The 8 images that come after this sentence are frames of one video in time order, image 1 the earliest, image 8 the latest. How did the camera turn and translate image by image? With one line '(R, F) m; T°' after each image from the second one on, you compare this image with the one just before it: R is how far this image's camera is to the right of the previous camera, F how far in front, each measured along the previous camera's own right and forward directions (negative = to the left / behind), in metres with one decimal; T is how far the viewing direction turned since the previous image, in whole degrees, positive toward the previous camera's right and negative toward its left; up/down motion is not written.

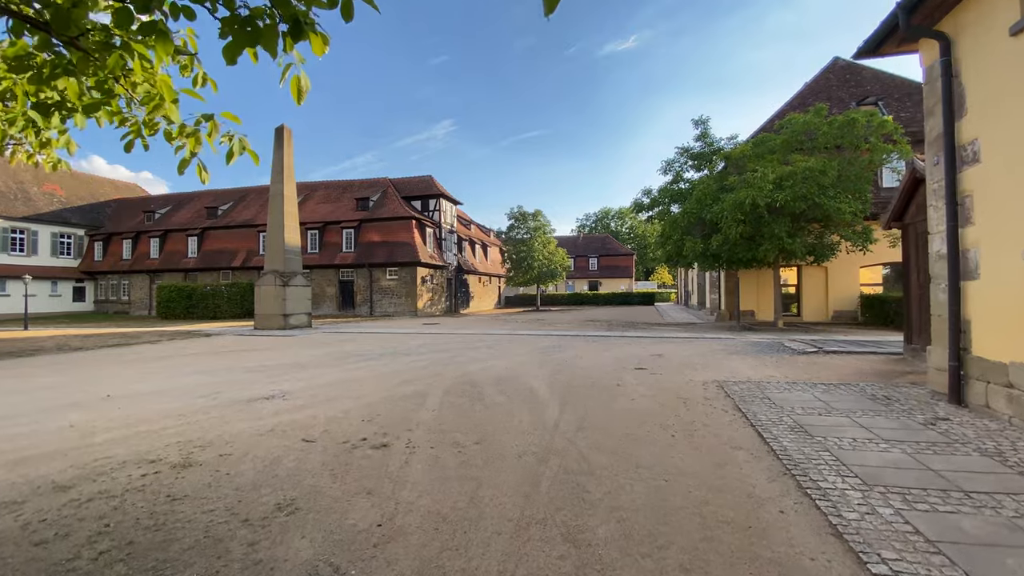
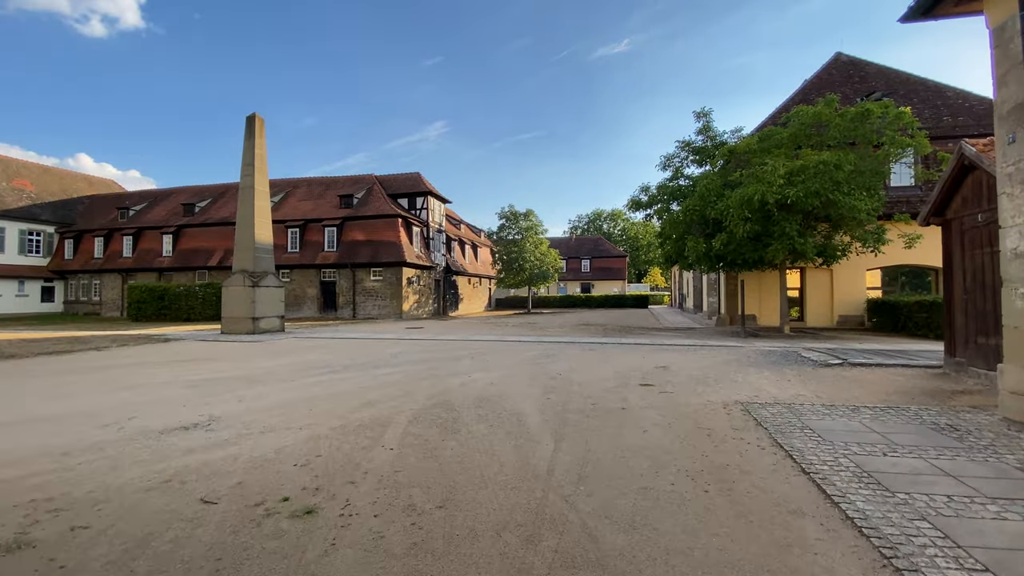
(+0.1, +1.5) m; +1°
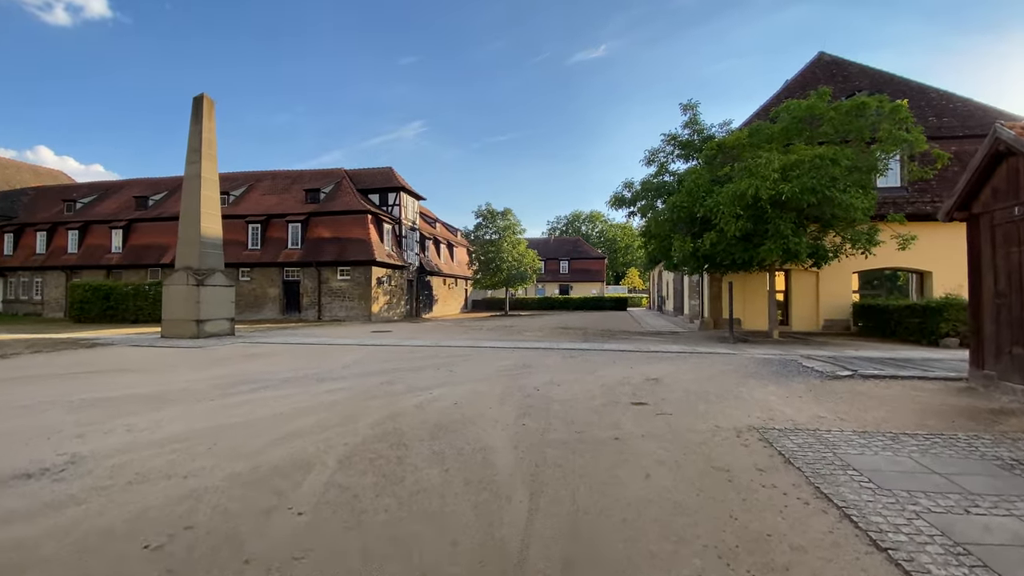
(+0.1, +1.4) m; +3°
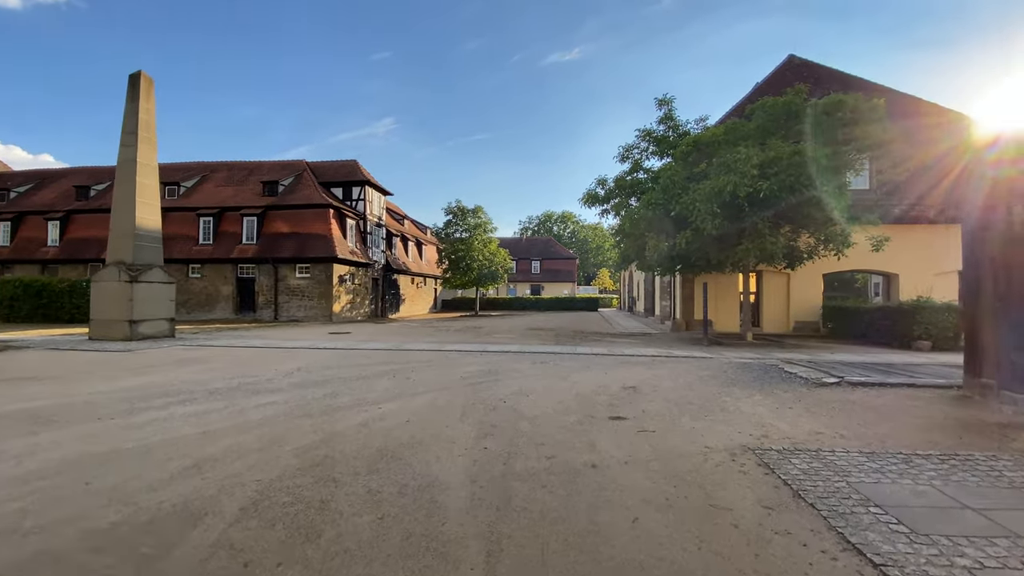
(+0.1, +1.0) m; +3°
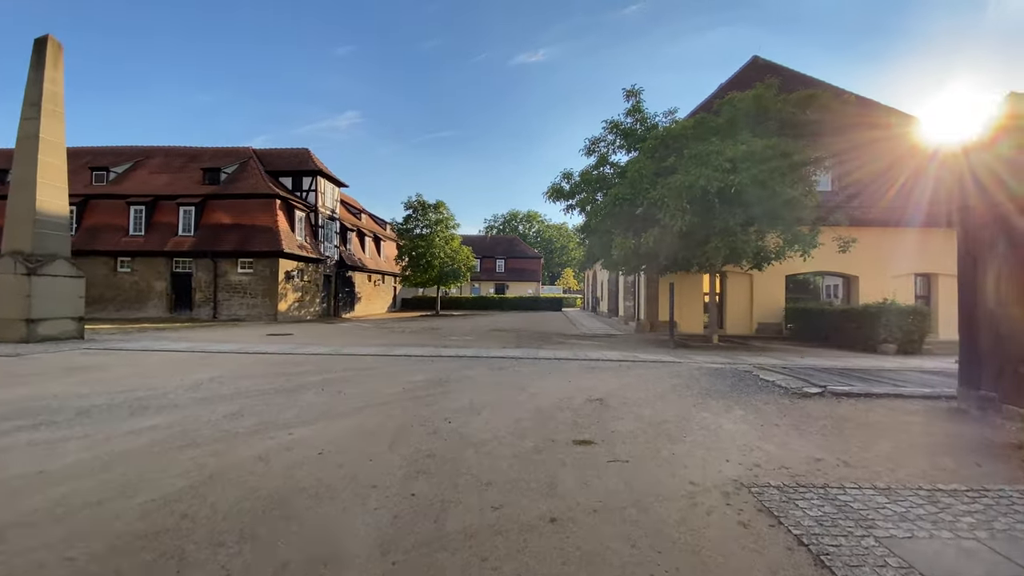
(+0.2, +1.2) m; +4°
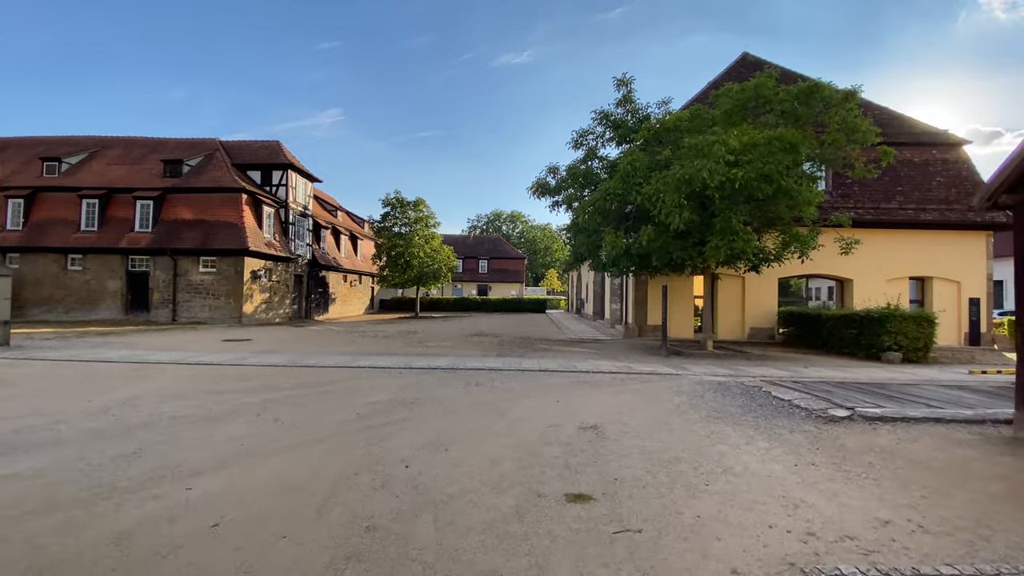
(+0.1, +1.3) m; +2°
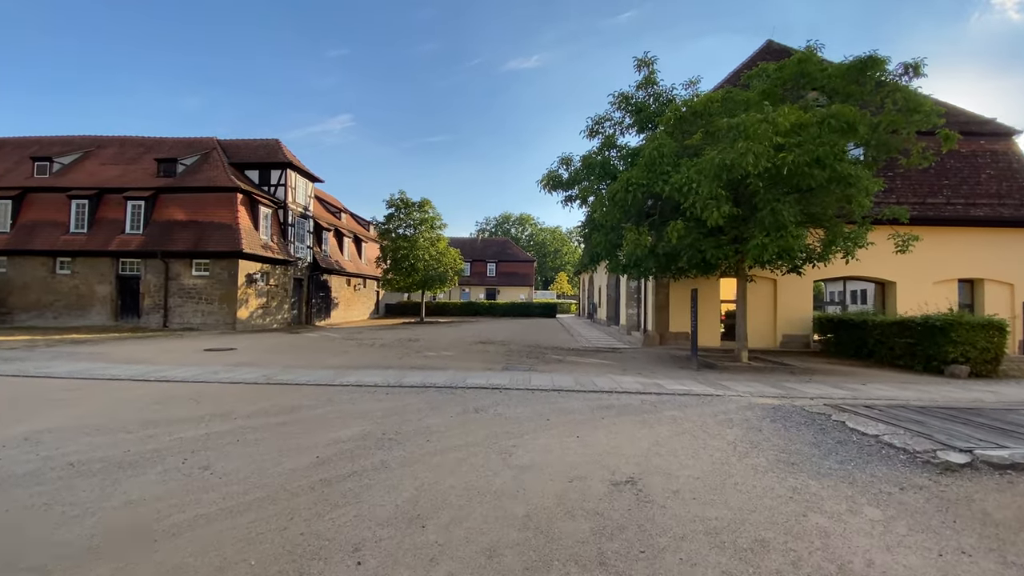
(0.0, +1.6) m; -1°
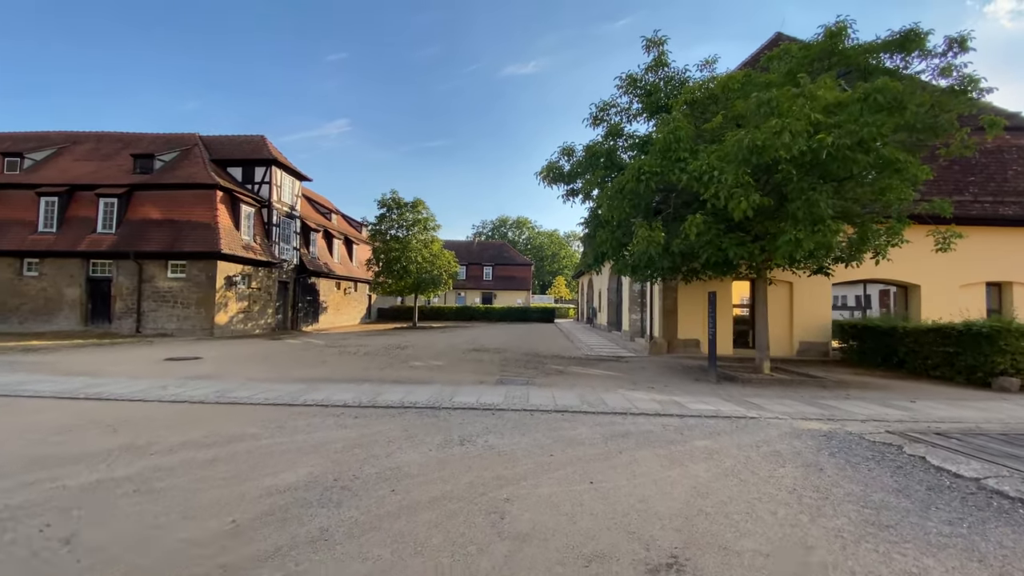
(0.0, +1.4) m; 0°
